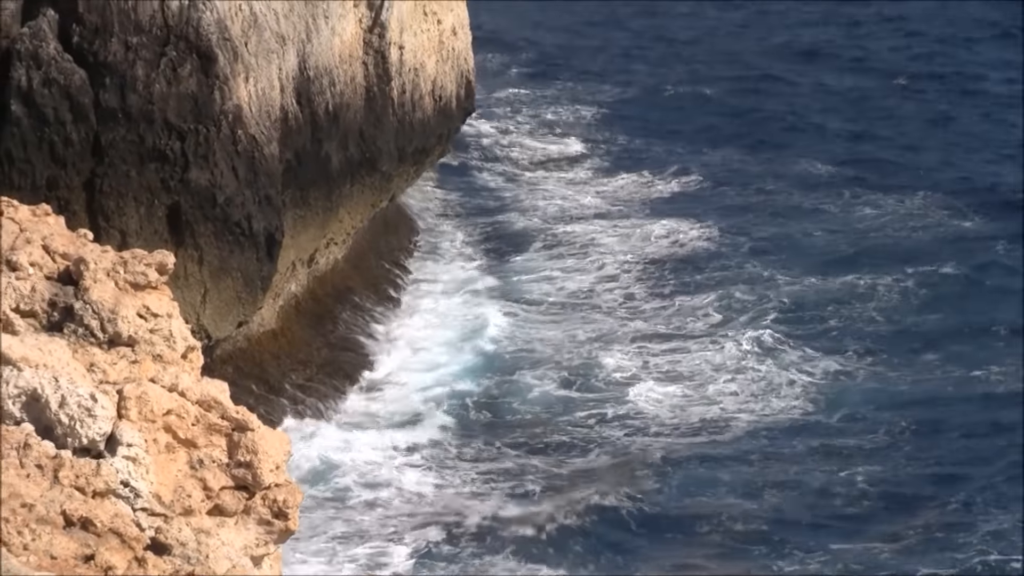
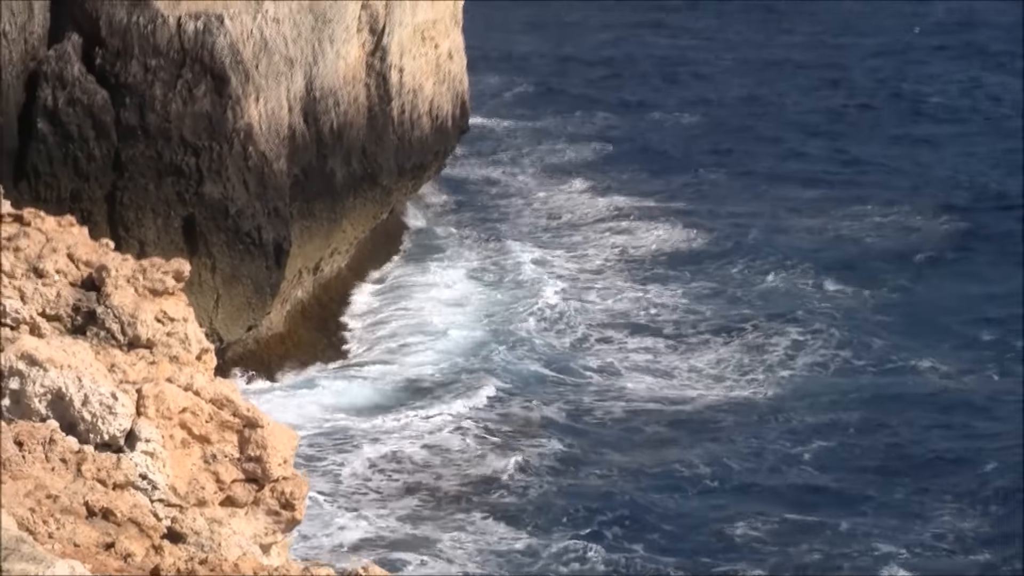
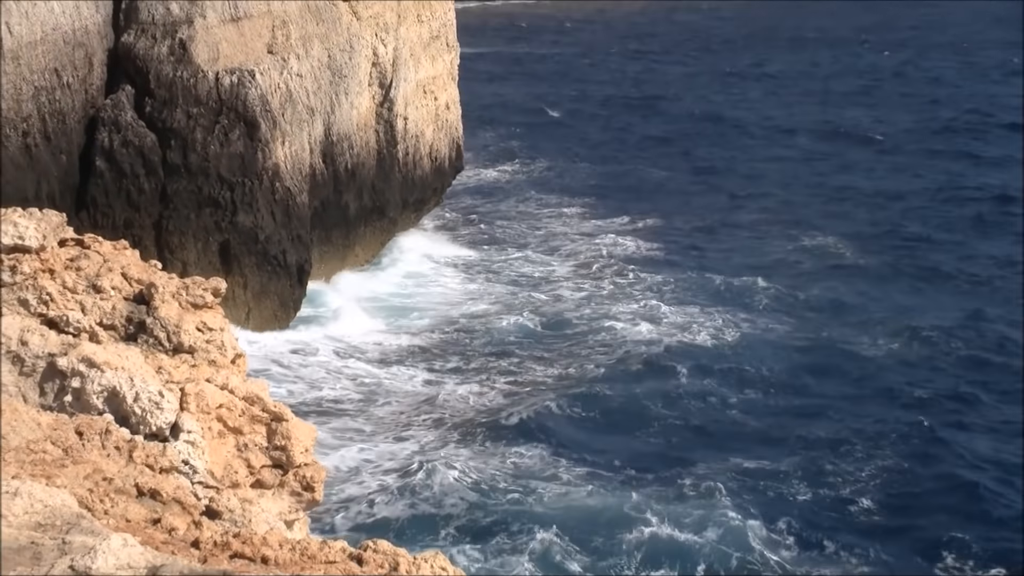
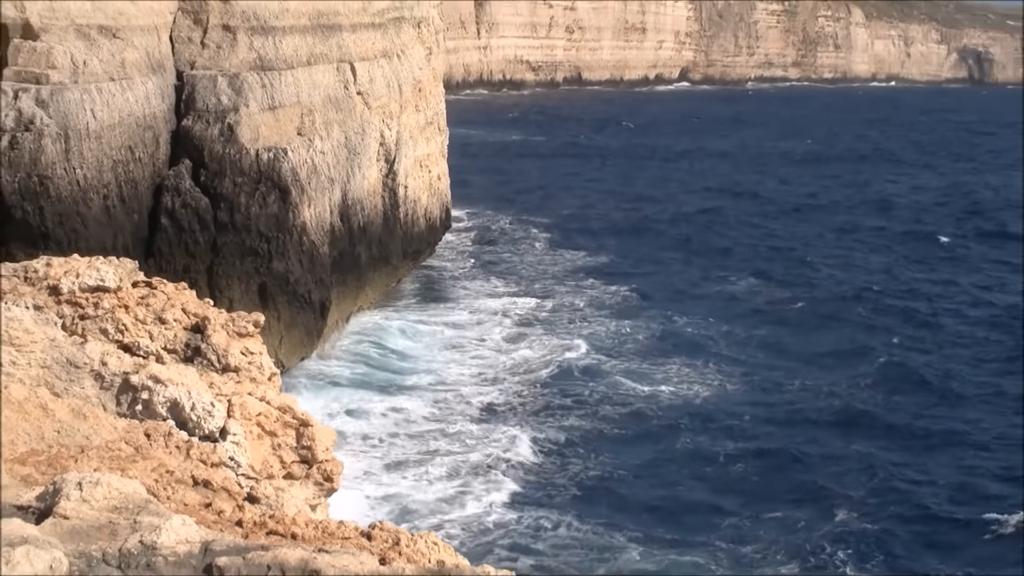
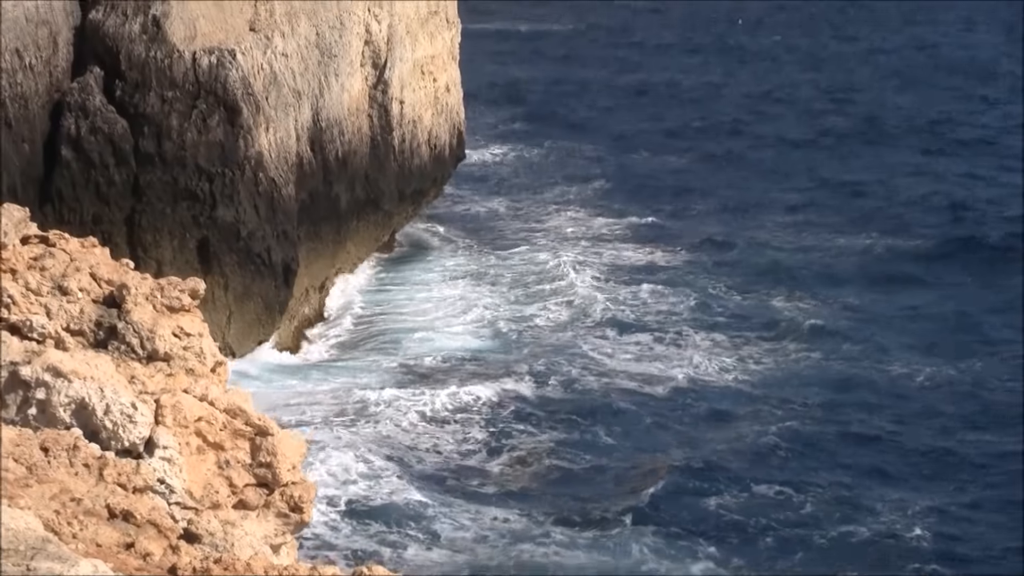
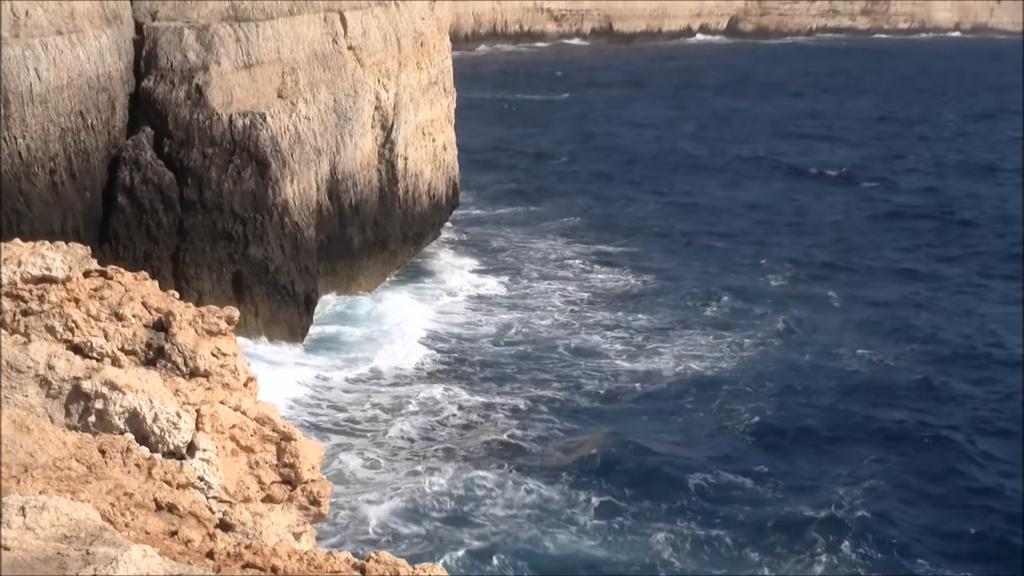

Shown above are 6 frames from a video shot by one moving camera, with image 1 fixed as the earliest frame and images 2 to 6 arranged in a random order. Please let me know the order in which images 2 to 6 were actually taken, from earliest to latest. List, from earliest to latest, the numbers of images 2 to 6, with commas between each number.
2, 5, 3, 6, 4
